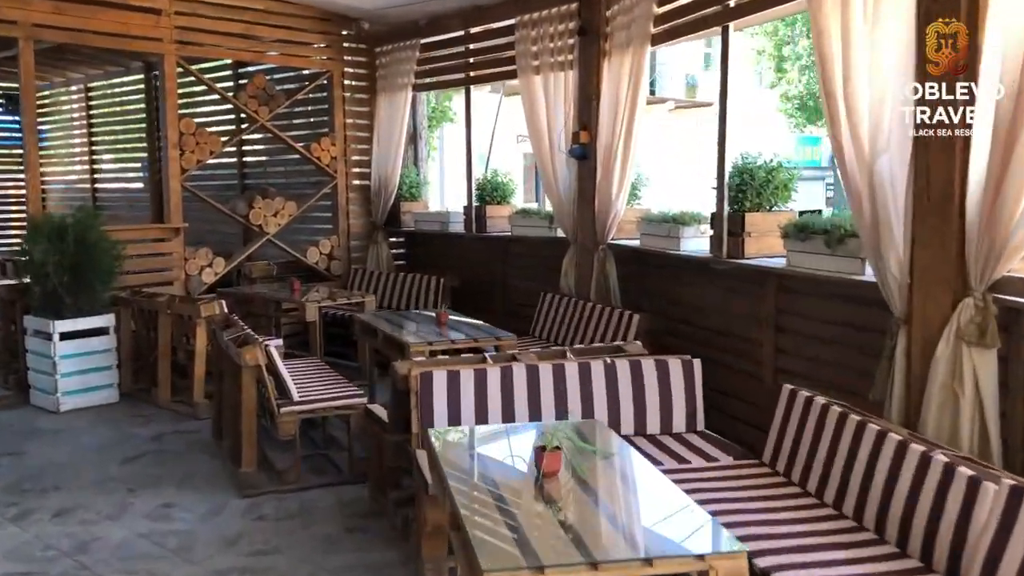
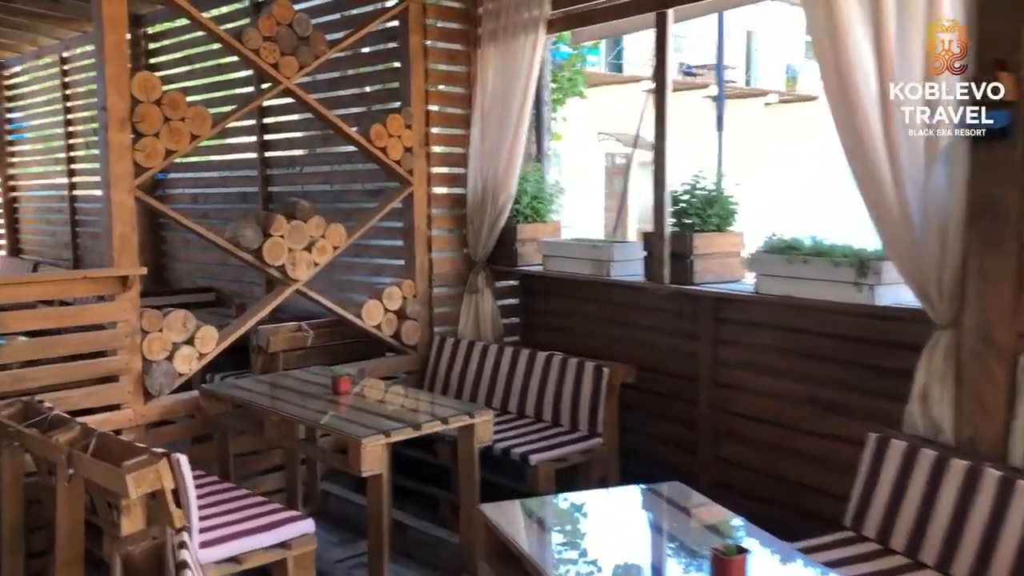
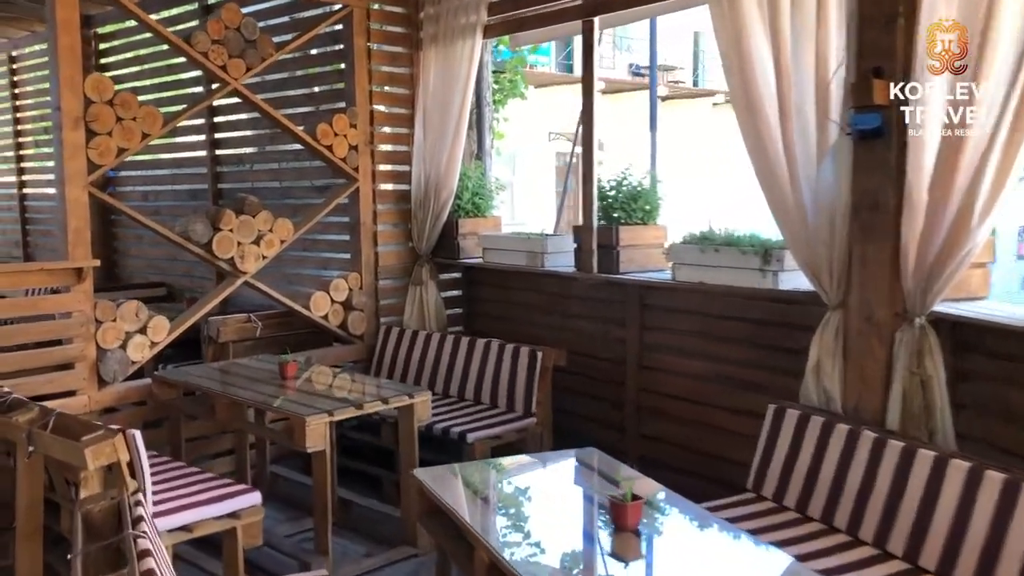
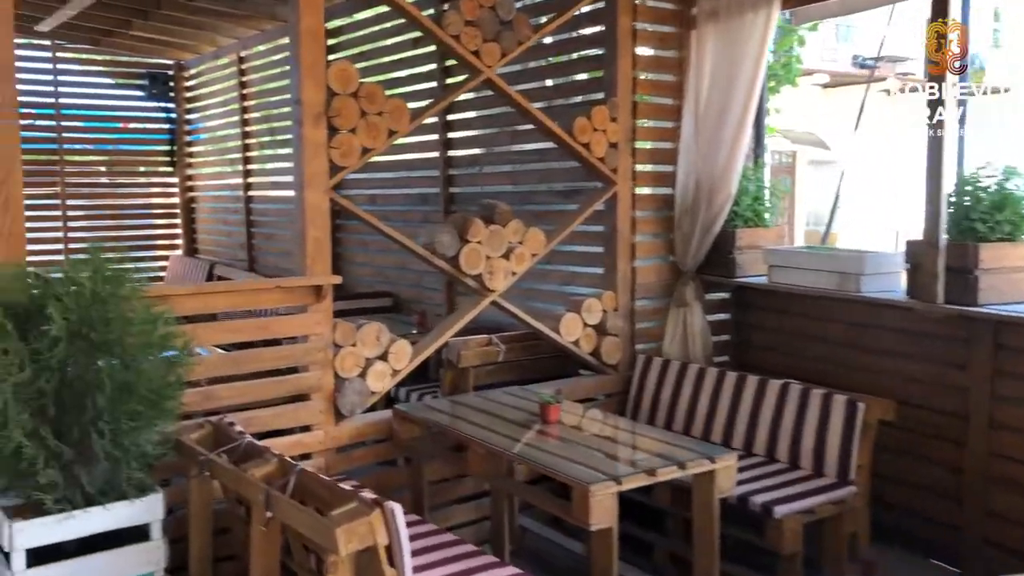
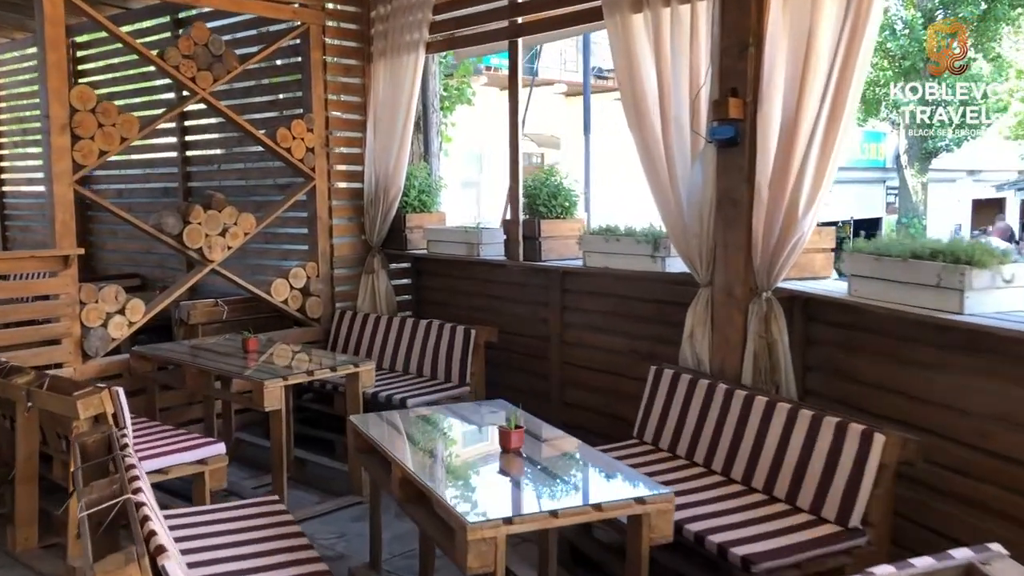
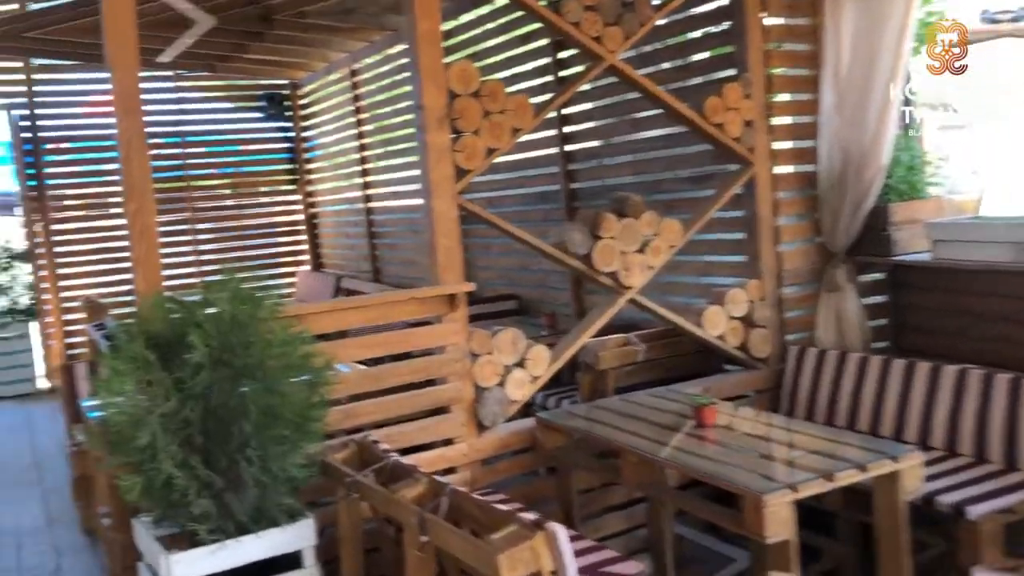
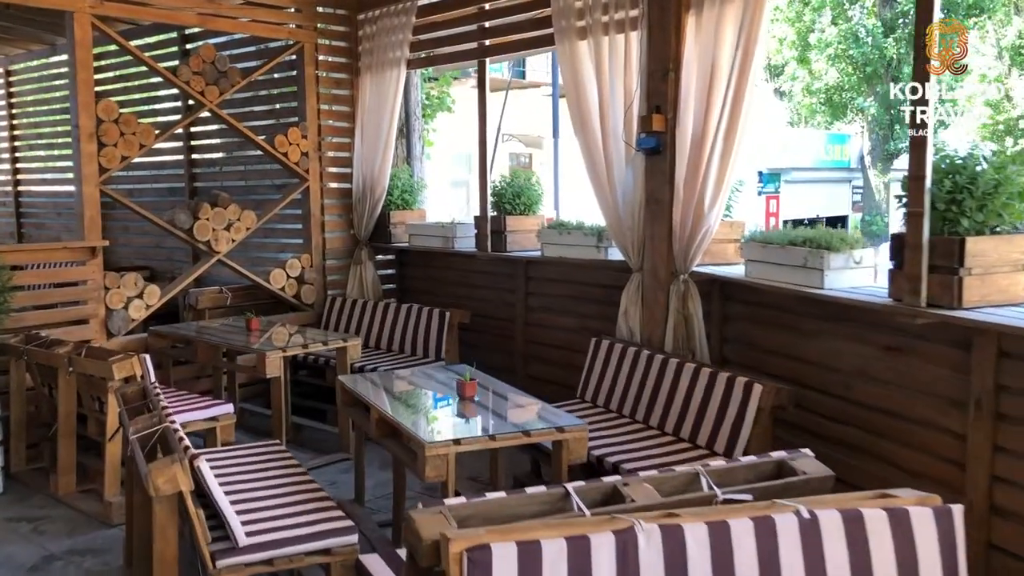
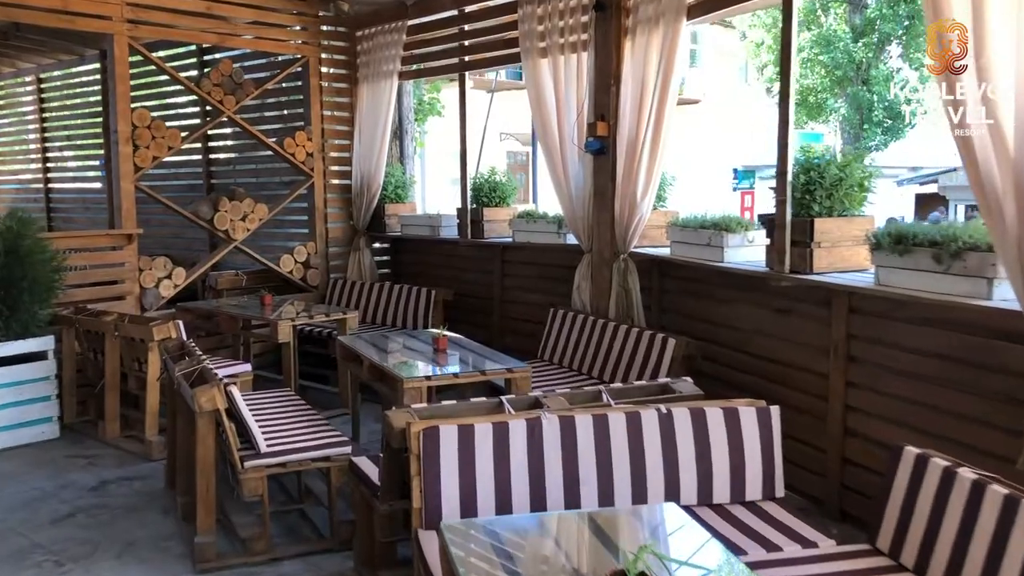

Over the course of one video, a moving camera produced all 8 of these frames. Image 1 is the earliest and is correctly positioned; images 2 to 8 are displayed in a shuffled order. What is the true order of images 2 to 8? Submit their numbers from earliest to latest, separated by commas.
8, 7, 5, 3, 2, 4, 6
